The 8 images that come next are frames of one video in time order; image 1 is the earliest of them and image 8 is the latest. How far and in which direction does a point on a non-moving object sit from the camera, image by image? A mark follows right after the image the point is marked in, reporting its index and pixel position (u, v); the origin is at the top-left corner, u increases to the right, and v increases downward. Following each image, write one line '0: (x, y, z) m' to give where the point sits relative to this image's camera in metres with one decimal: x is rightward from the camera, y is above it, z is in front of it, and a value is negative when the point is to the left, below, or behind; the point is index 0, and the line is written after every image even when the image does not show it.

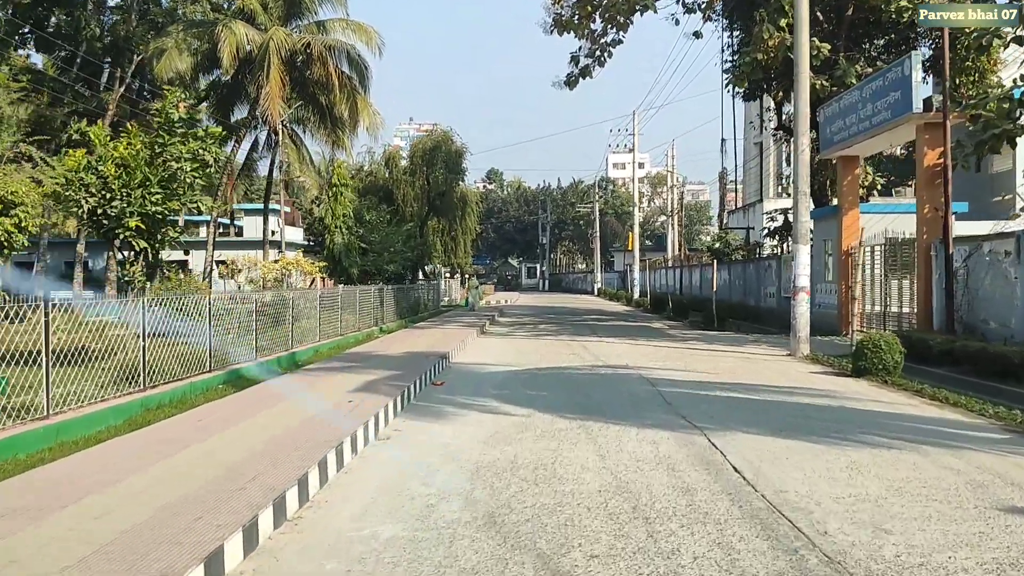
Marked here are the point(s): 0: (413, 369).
0: (-1.4, -1.1, +12.1) m
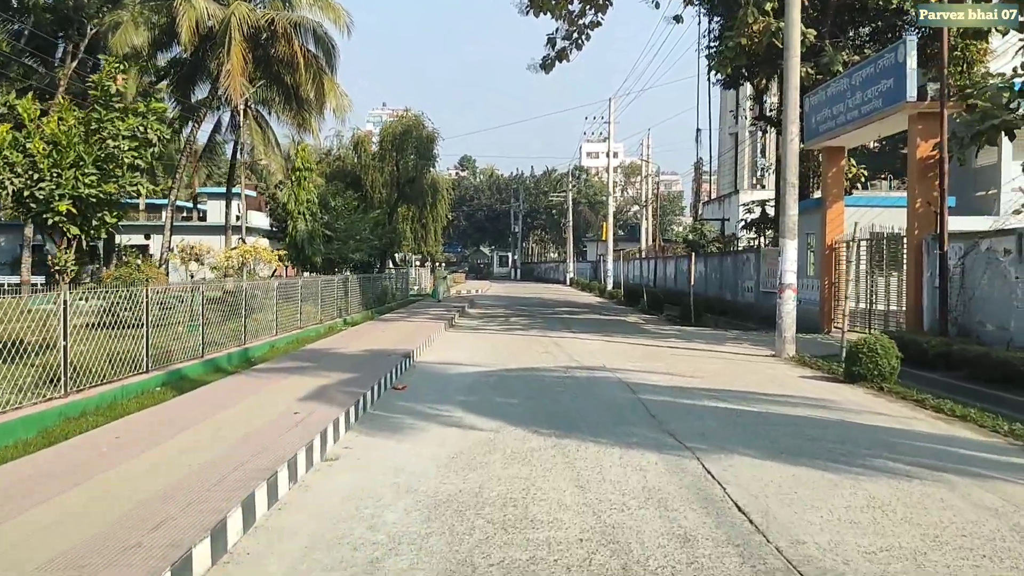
0: (-1.7, -1.0, +11.1) m
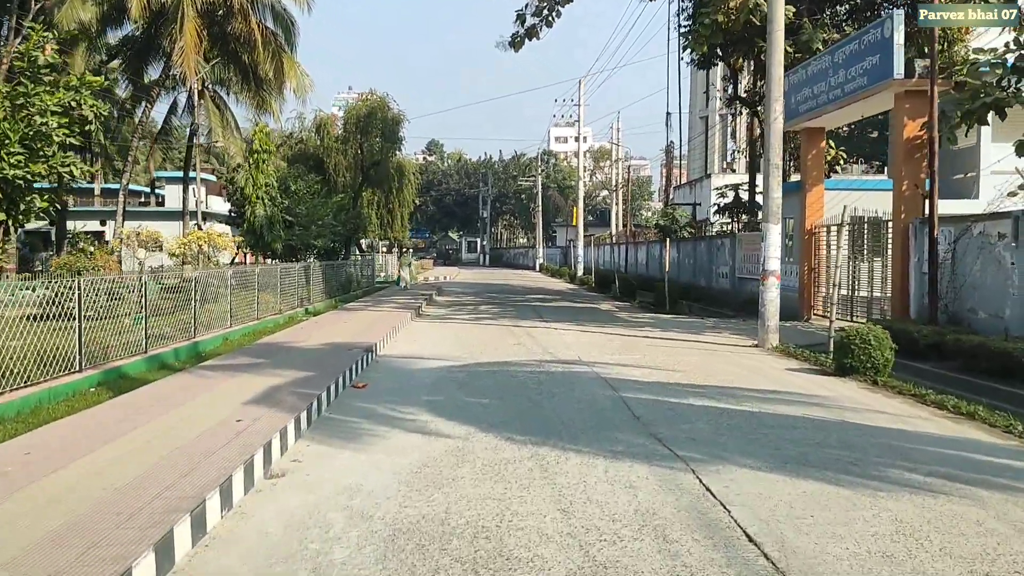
0: (-2.1, -0.9, +10.2) m
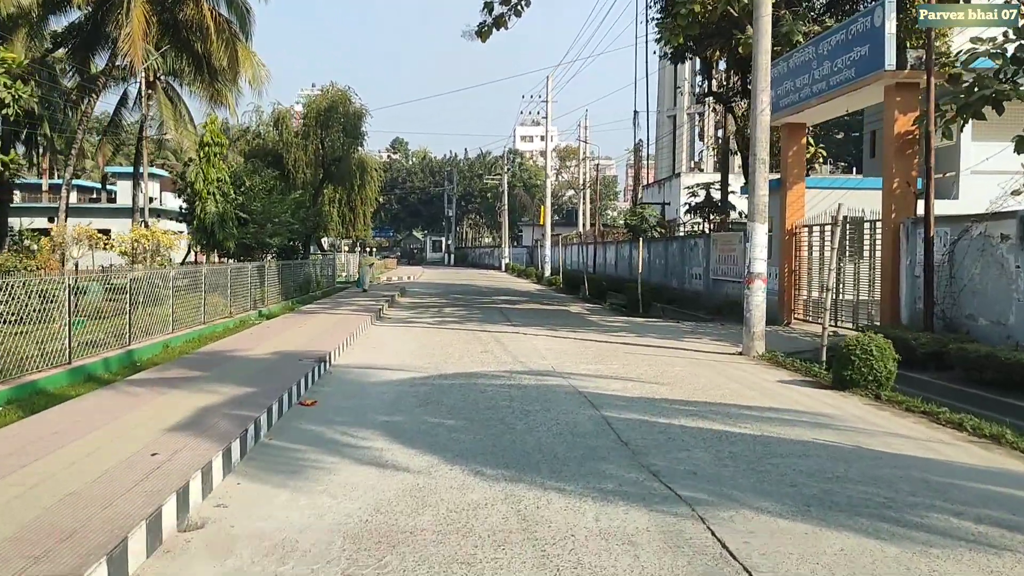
0: (-2.4, -1.0, +9.1) m
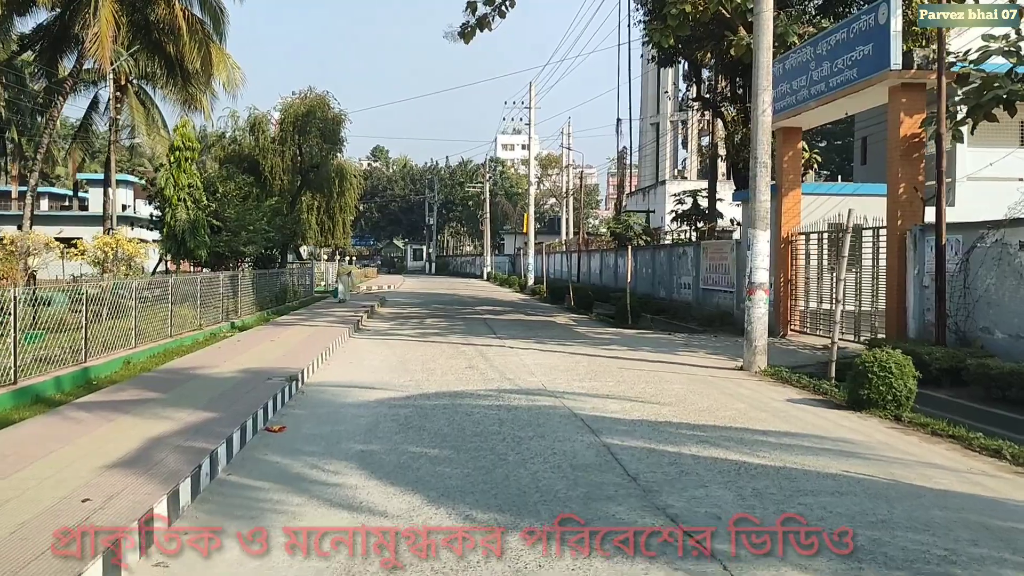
0: (-2.5, -1.1, +8.2) m
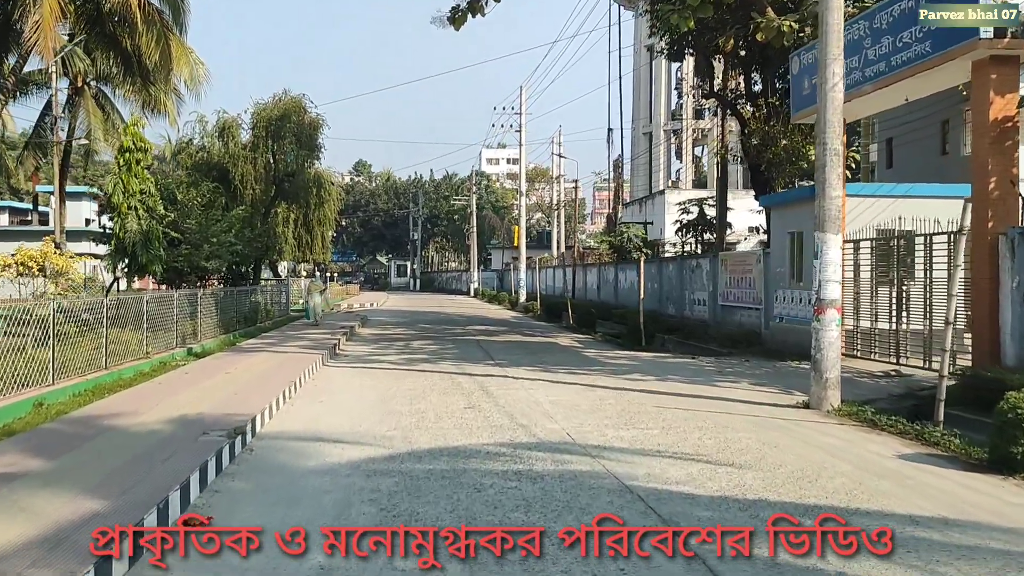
0: (-2.3, -1.2, +5.8) m
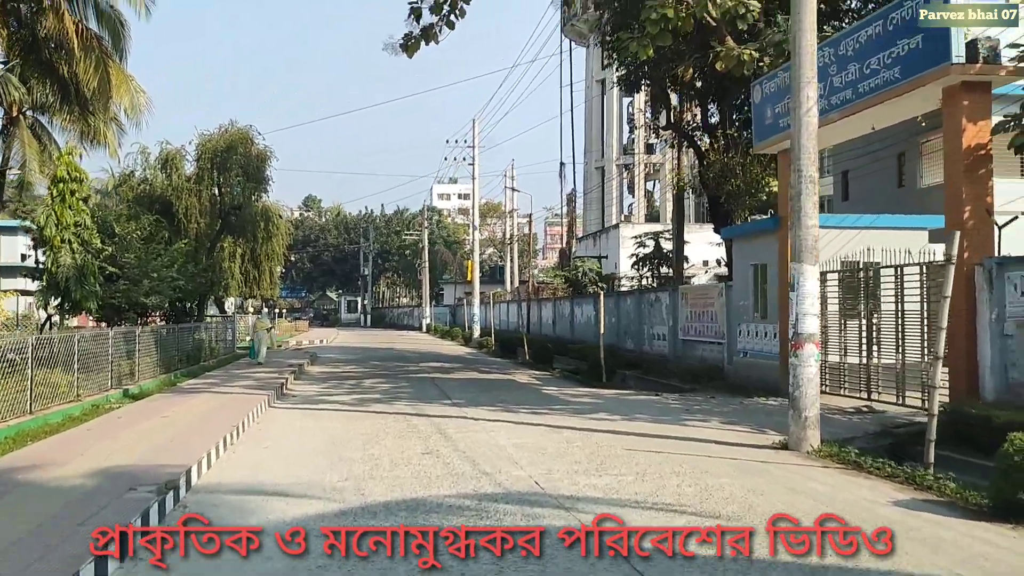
0: (-2.5, -1.5, +5.0) m
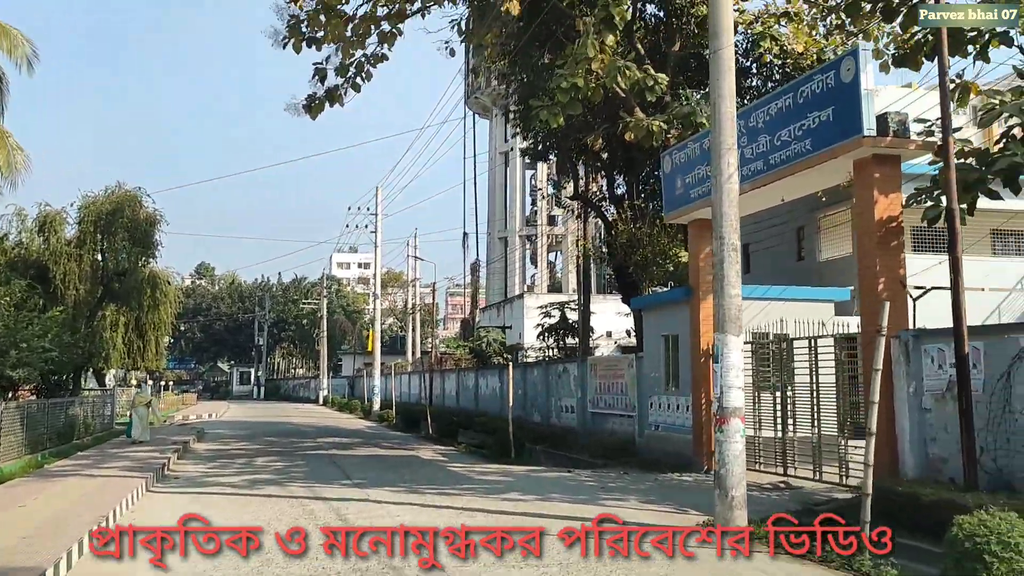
0: (-2.9, -1.8, +3.9) m
